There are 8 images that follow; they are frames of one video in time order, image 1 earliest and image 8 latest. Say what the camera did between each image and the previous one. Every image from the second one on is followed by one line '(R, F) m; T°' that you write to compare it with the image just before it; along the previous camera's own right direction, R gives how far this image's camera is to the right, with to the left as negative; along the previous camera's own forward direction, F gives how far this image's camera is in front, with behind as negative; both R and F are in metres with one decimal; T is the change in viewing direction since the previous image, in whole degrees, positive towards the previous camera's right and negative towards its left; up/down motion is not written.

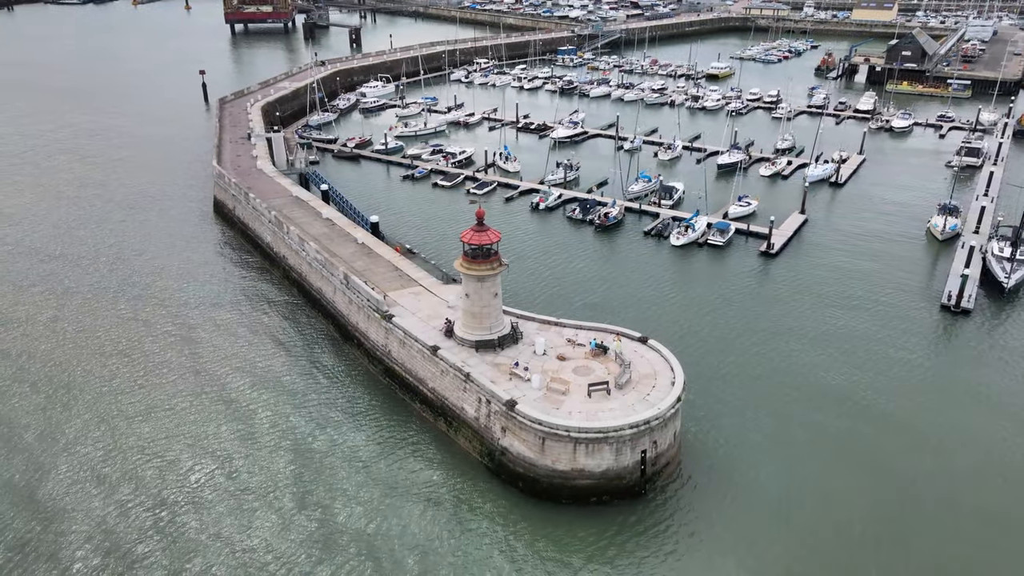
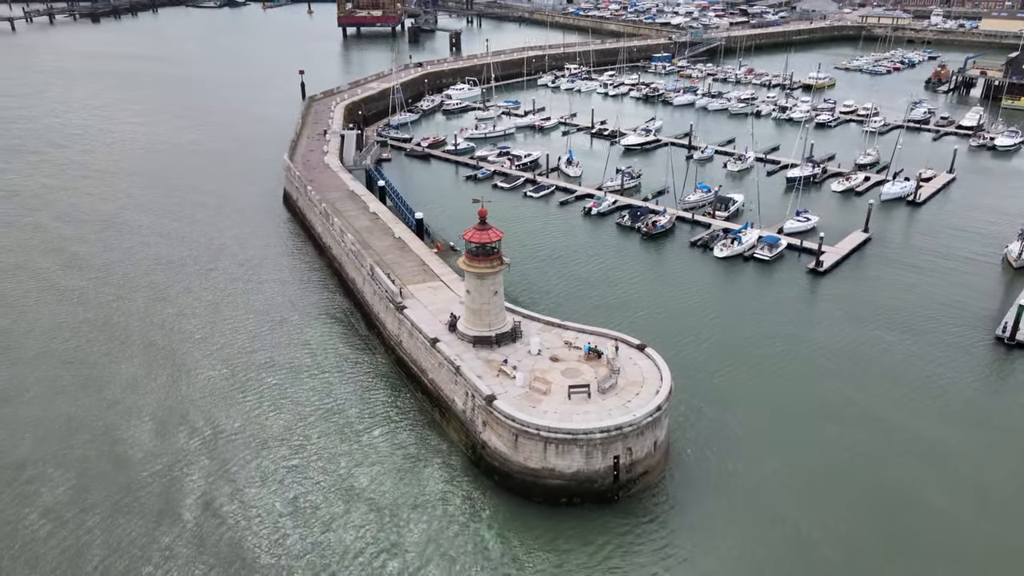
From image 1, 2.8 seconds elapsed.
(+4.0, -0.3) m; -8°
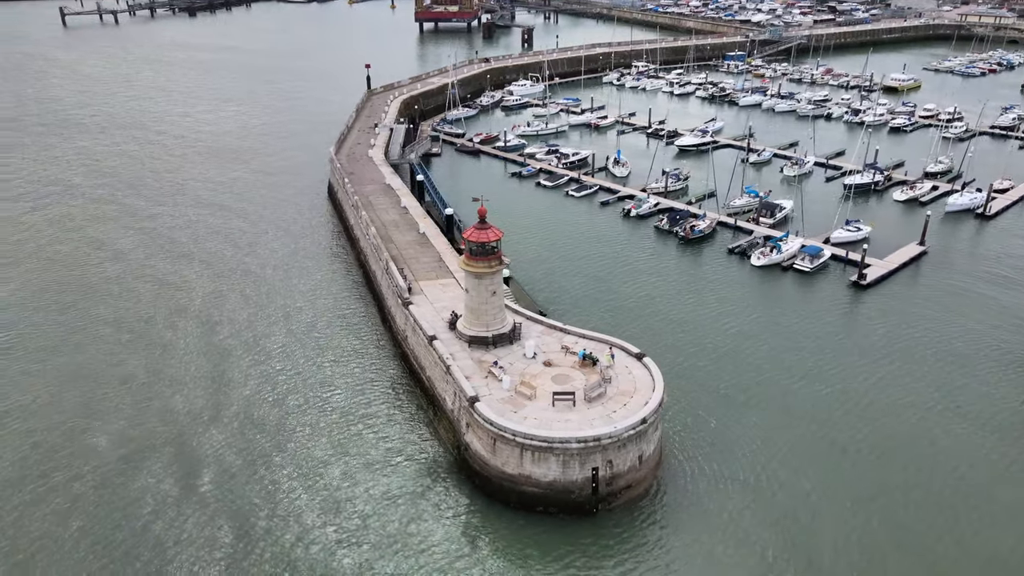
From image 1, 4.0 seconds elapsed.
(+3.0, +0.6) m; -6°
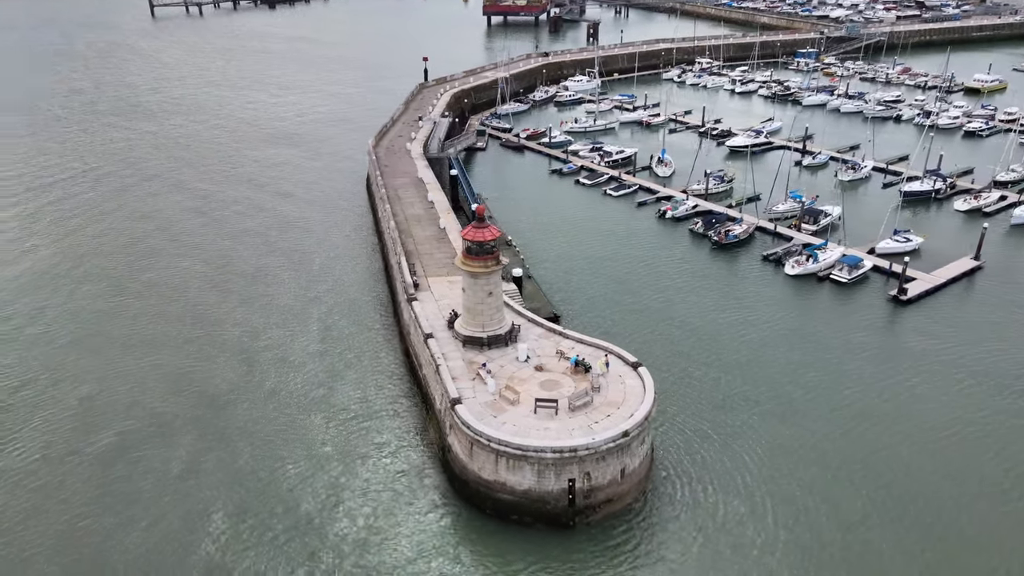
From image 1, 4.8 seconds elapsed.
(+2.7, +0.7) m; -5°
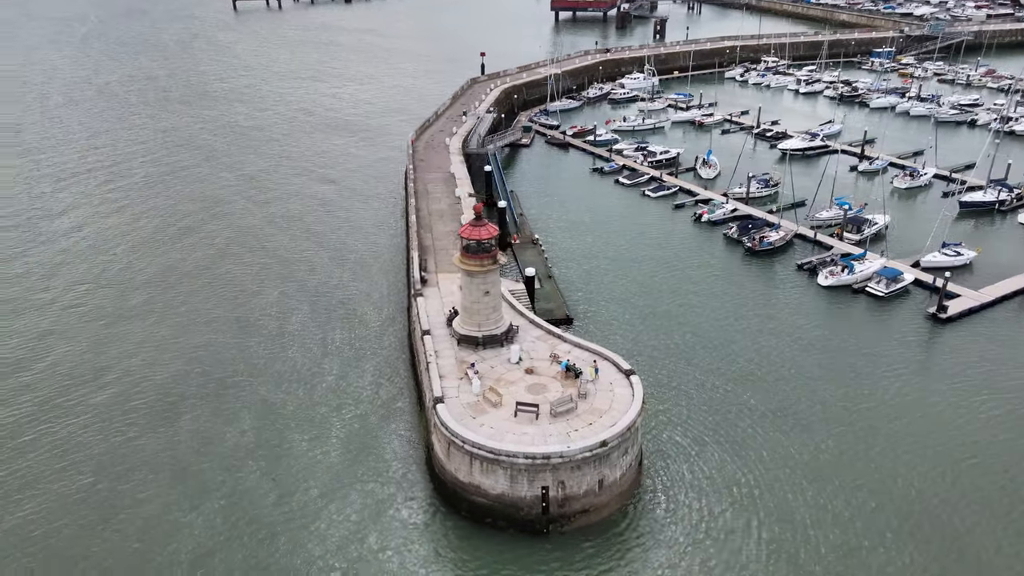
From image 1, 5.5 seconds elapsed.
(+2.6, +0.5) m; -5°
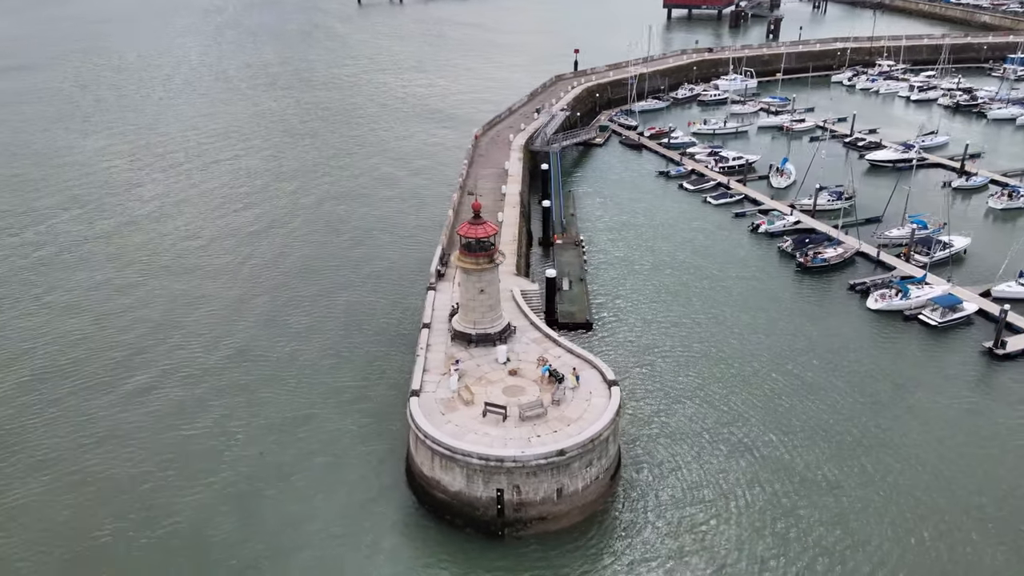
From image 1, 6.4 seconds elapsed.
(+4.2, +0.4) m; -9°
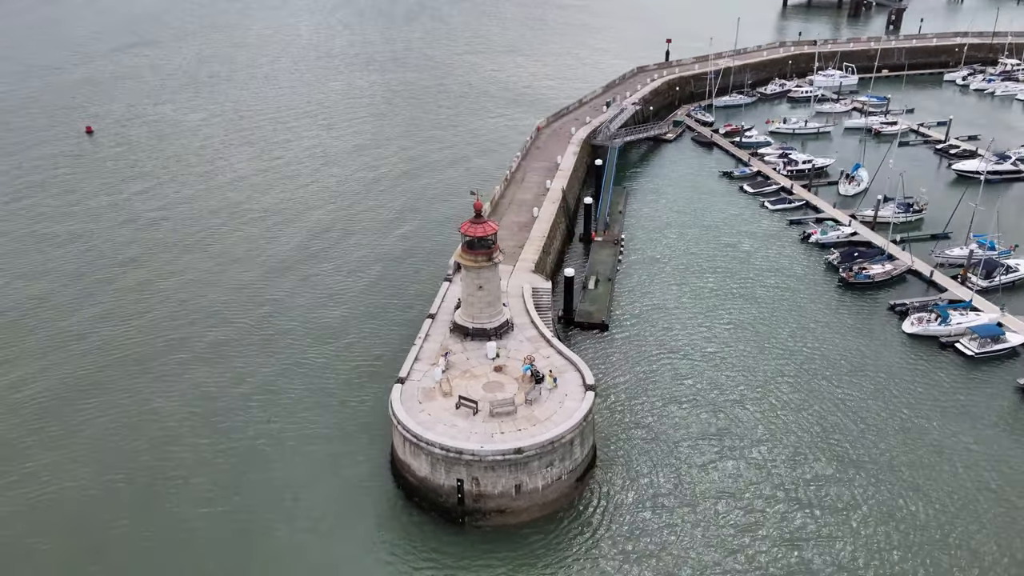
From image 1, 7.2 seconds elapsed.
(+4.1, -0.5) m; -8°
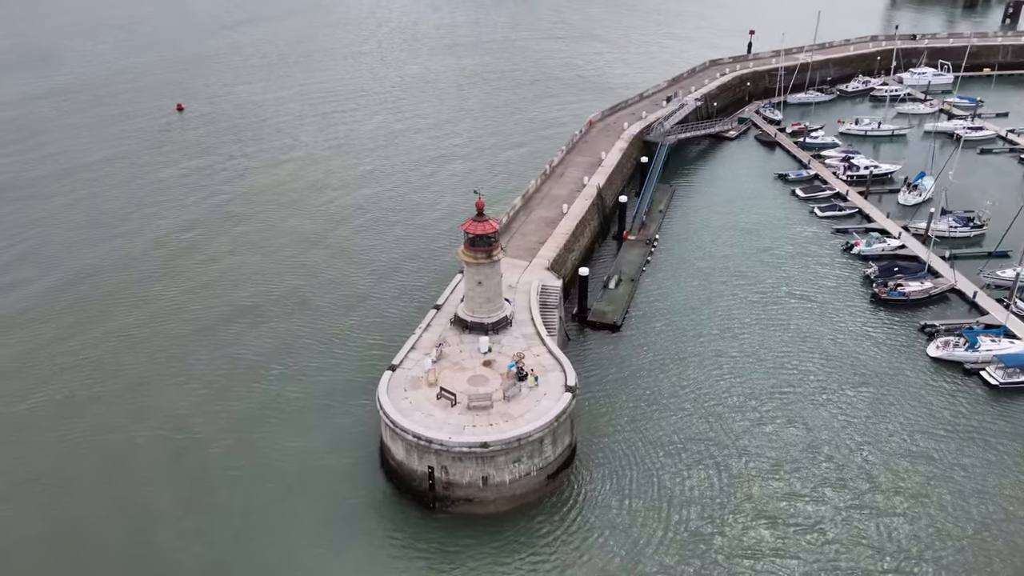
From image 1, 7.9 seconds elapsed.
(+3.6, -0.6) m; -7°
